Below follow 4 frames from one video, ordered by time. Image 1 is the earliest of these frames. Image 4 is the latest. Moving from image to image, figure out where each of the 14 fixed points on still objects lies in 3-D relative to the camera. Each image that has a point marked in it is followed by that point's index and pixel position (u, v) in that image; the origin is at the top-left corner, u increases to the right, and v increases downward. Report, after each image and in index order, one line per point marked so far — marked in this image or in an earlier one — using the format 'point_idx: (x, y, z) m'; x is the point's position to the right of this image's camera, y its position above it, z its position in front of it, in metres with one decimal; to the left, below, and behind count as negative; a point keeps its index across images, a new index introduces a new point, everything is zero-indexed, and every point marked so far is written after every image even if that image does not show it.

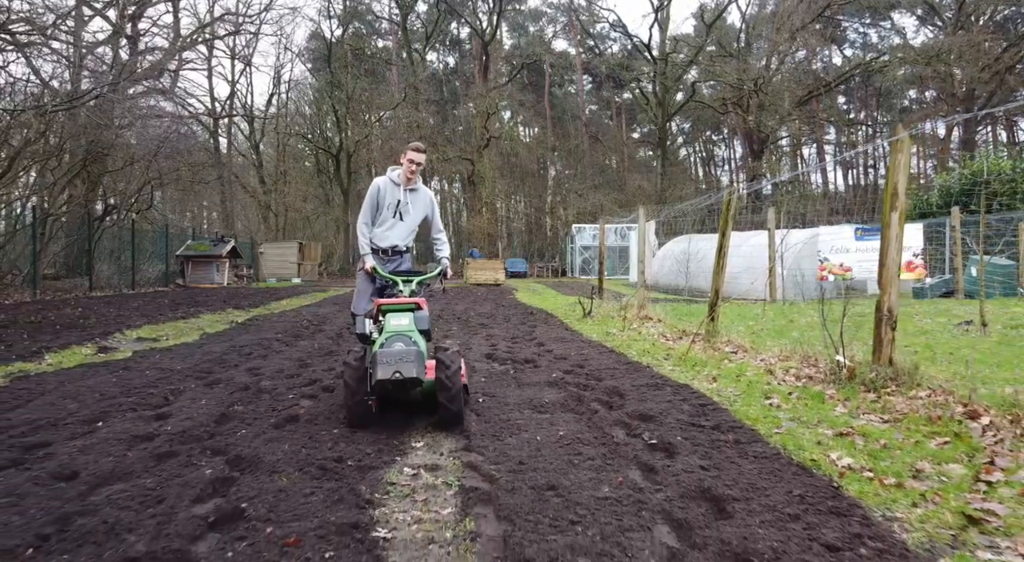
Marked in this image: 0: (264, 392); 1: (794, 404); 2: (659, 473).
0: (-2.0, -0.9, +5.1) m
1: (+1.8, -0.8, +4.0) m
2: (+0.7, -0.9, +2.9) m
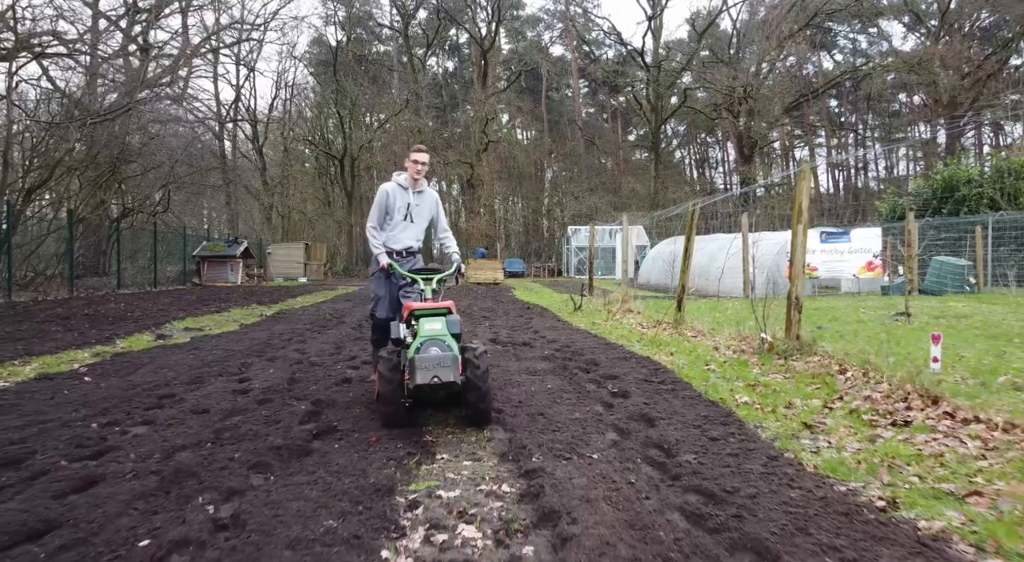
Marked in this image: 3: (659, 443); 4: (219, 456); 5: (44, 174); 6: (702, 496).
0: (-2.0, -0.9, +6.4) m
1: (+1.8, -0.7, +5.3) m
2: (+0.7, -0.8, +4.2) m
3: (+0.8, -0.9, +3.5) m
4: (-1.6, -1.0, +3.4) m
5: (-10.9, +2.5, +14.5) m
6: (+0.8, -0.9, +2.7) m
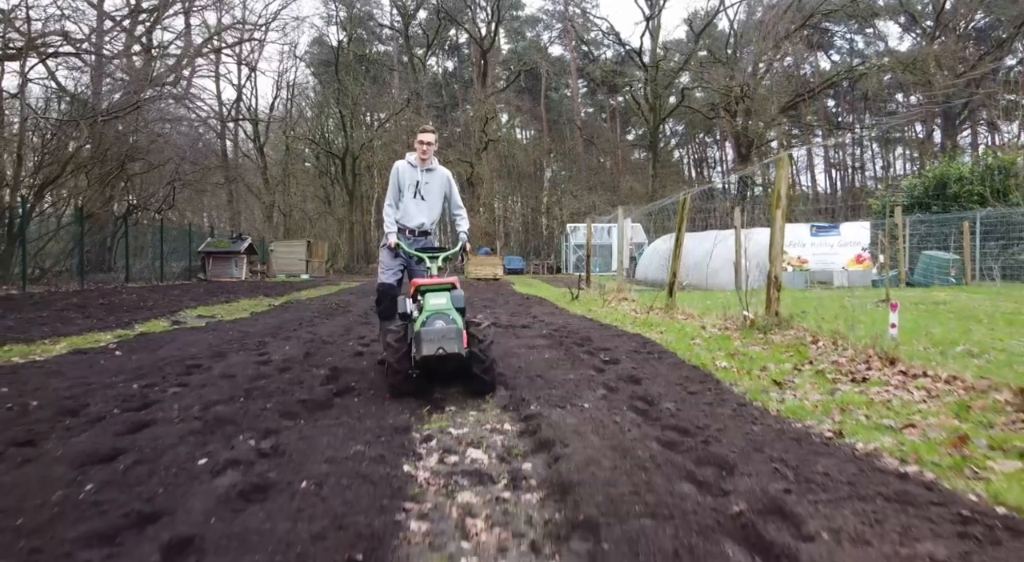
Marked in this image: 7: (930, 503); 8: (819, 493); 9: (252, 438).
0: (-2.0, -0.7, +6.8) m
1: (+1.8, -0.6, +5.8) m
2: (+0.7, -0.7, +4.7) m
3: (+0.8, -0.7, +3.9) m
4: (-1.6, -0.8, +3.9) m
5: (-10.9, +2.6, +14.9) m
6: (+0.8, -0.7, +3.2) m
7: (+1.4, -0.7, +2.1) m
8: (+1.1, -0.8, +2.2) m
9: (-1.4, -0.8, +3.2) m
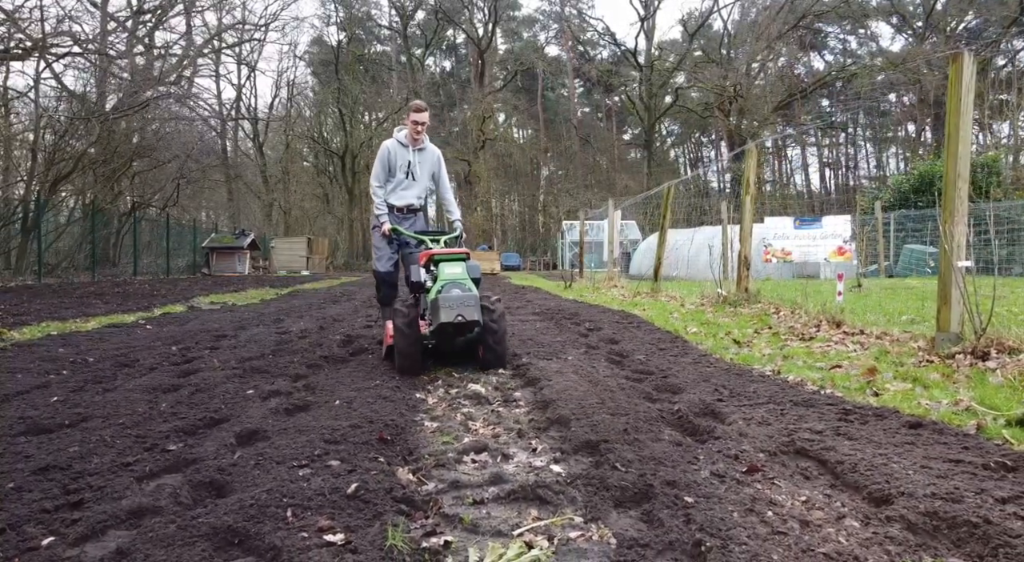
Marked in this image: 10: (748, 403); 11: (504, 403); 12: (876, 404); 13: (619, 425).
0: (-2.1, -0.5, +7.4) m
1: (+1.8, -0.4, +6.4) m
2: (+0.7, -0.5, +5.3) m
3: (+0.8, -0.5, +4.5) m
4: (-1.7, -0.6, +4.5) m
5: (-11.0, +2.8, +15.4) m
6: (+0.8, -0.5, +3.8) m
7: (+1.4, -0.5, +2.7) m
8: (+1.1, -0.6, +2.9) m
9: (-1.4, -0.6, +3.8) m
10: (+1.1, -0.6, +2.8) m
11: (0.0, -0.6, +3.1) m
12: (+1.6, -0.5, +2.7) m
13: (+0.4, -0.6, +2.4) m
